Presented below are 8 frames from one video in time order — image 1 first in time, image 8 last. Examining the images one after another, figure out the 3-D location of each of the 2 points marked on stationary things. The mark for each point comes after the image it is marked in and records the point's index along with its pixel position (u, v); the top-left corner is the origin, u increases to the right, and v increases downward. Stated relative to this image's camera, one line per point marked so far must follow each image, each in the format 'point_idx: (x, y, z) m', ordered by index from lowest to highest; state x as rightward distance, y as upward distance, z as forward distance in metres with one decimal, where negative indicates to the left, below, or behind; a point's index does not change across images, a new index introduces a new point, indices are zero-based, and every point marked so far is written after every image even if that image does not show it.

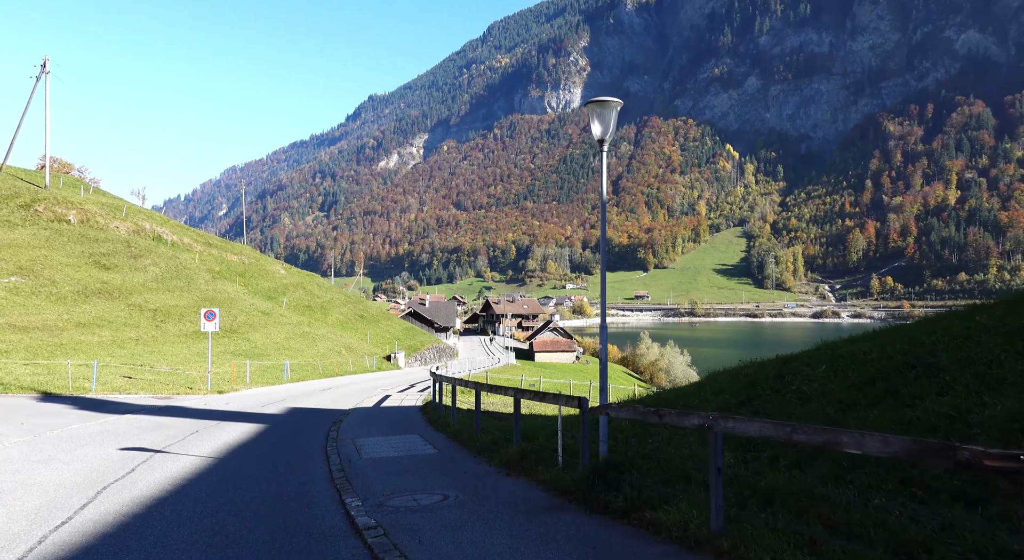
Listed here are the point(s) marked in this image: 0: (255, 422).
0: (-6.2, -3.4, +17.8) m
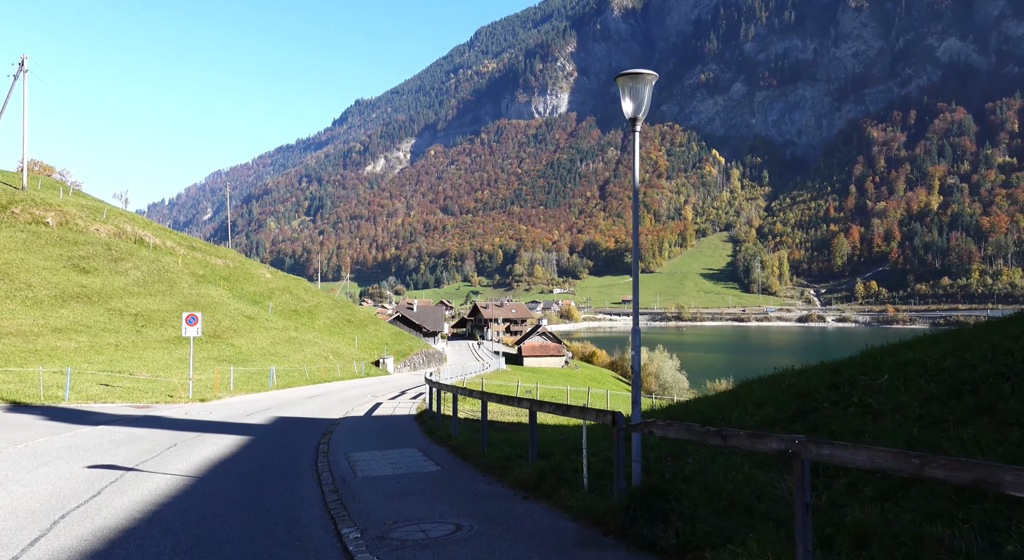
0: (-6.1, -3.5, +16.6) m
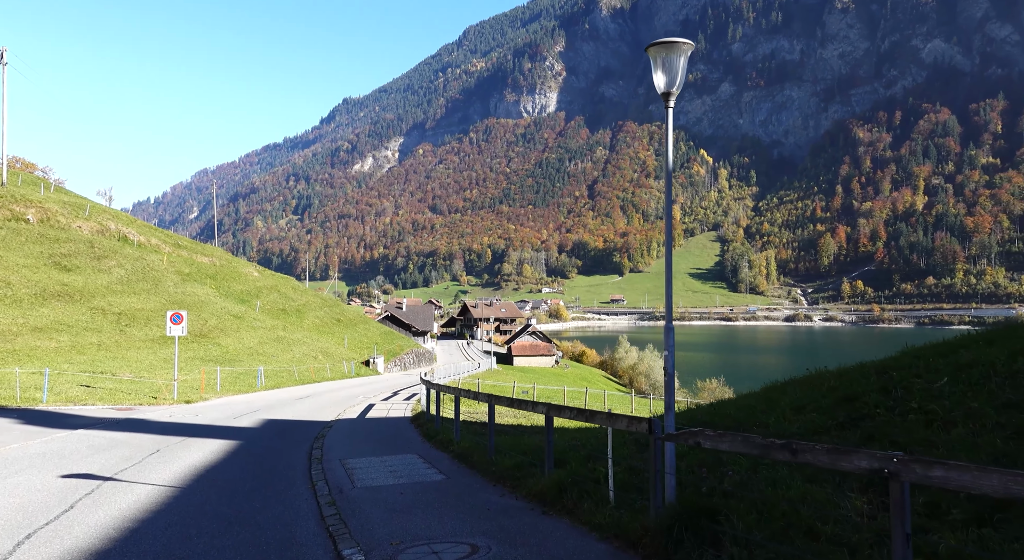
0: (-6.1, -3.4, +15.8) m
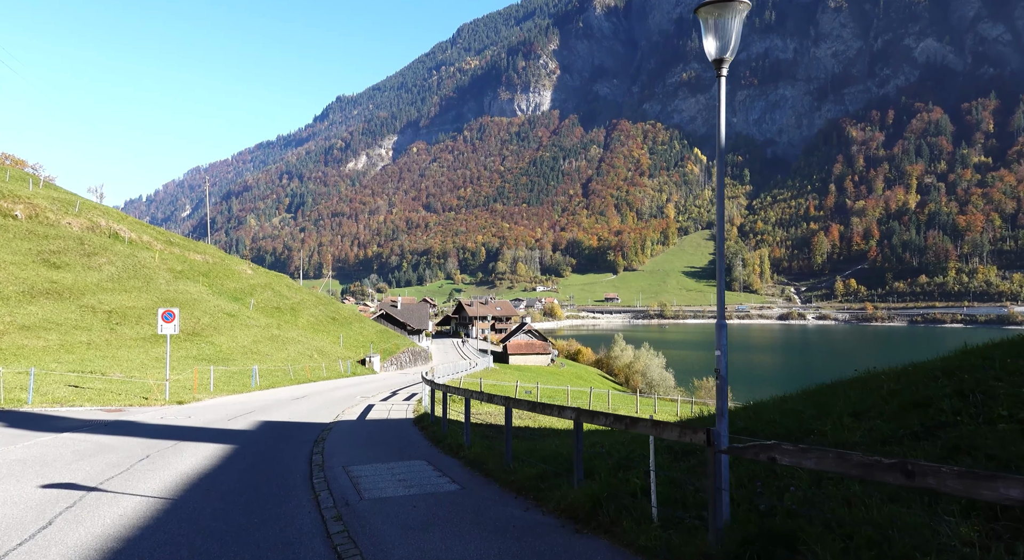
0: (-5.9, -3.3, +15.0) m
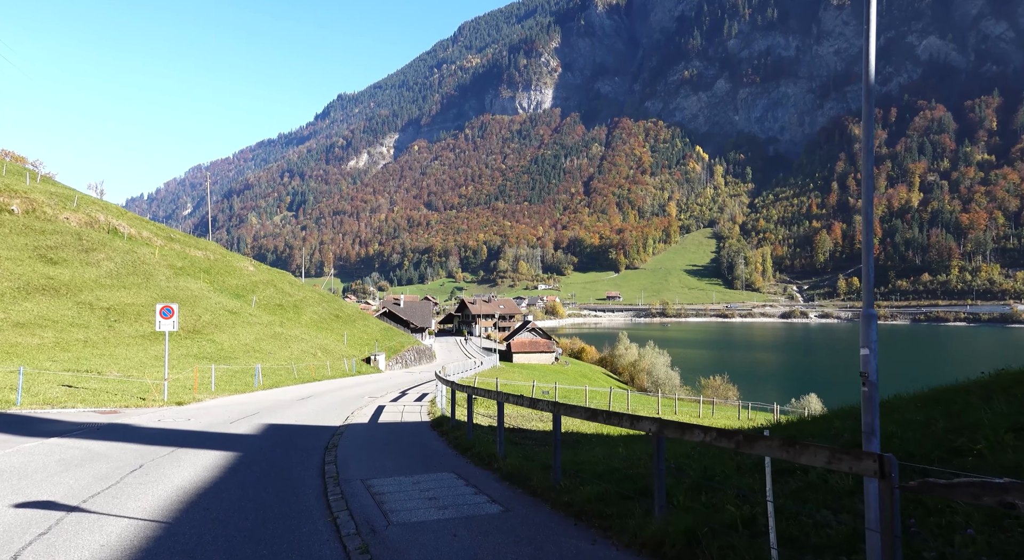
0: (-5.3, -3.1, +13.6) m
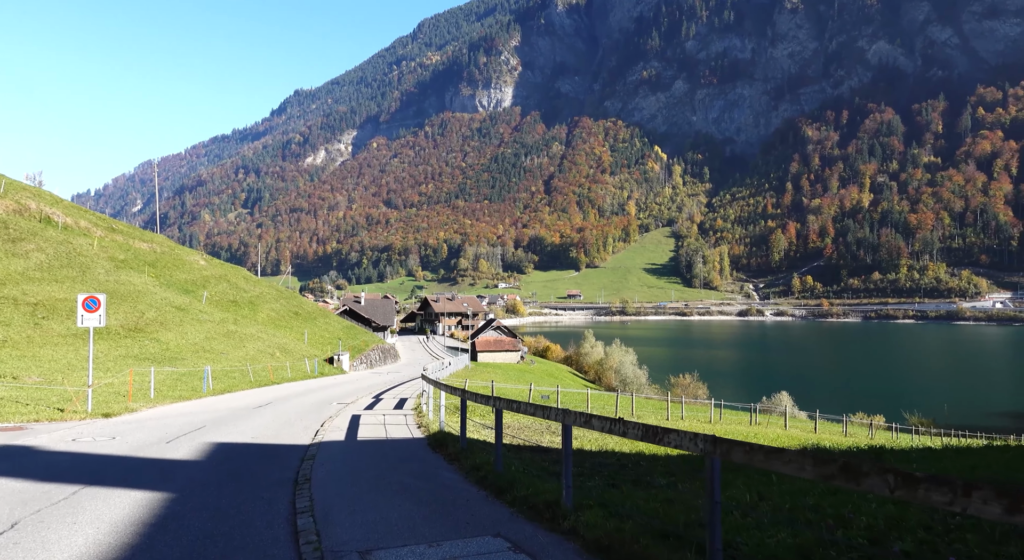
0: (-4.8, -2.7, +9.8) m
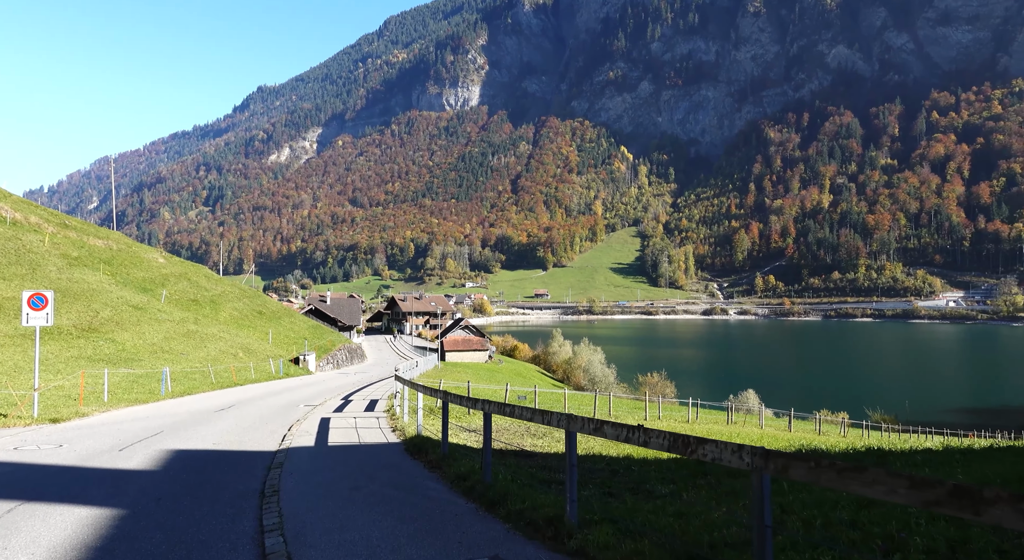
0: (-5.0, -2.6, +8.8) m
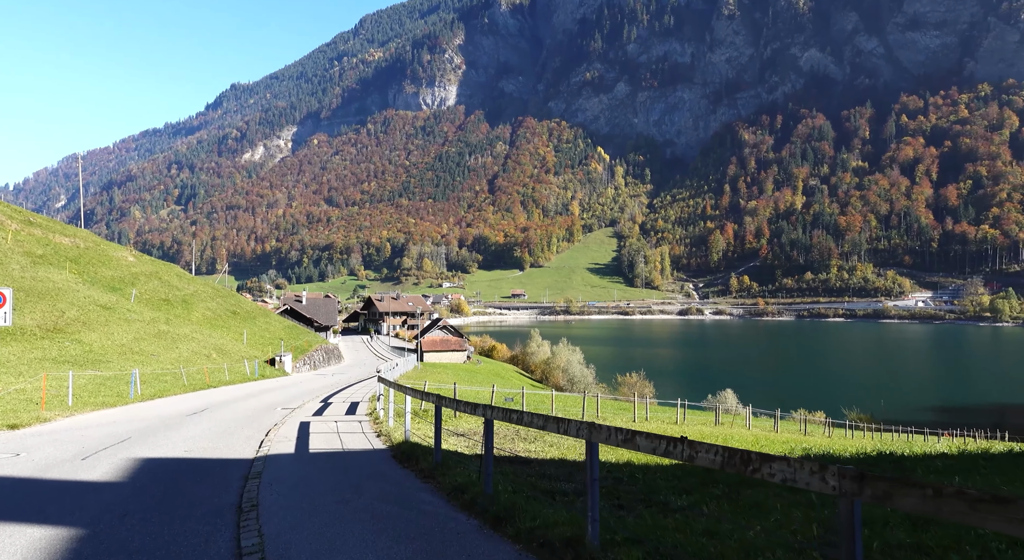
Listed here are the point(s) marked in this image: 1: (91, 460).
0: (-4.9, -2.5, +7.8) m
1: (-6.6, -2.9, +11.6) m
